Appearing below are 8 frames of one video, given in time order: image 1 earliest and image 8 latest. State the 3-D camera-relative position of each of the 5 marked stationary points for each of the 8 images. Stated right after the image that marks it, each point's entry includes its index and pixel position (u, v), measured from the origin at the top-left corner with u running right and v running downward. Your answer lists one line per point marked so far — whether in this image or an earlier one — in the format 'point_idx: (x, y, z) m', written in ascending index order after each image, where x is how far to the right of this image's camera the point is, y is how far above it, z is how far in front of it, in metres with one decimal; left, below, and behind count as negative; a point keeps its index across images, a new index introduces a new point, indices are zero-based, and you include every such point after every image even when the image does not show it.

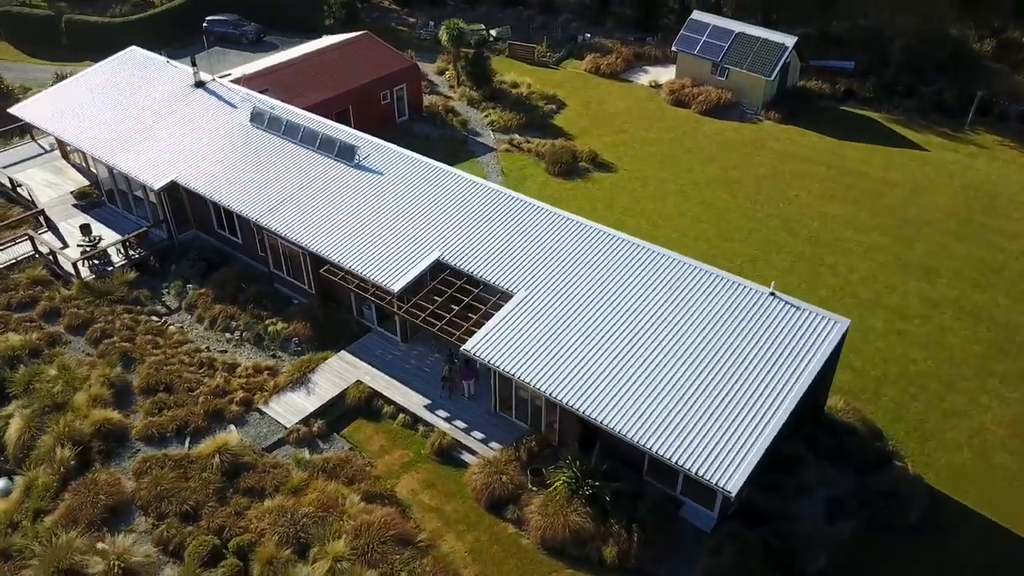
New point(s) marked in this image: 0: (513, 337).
0: (0.0, -1.2, +19.4) m
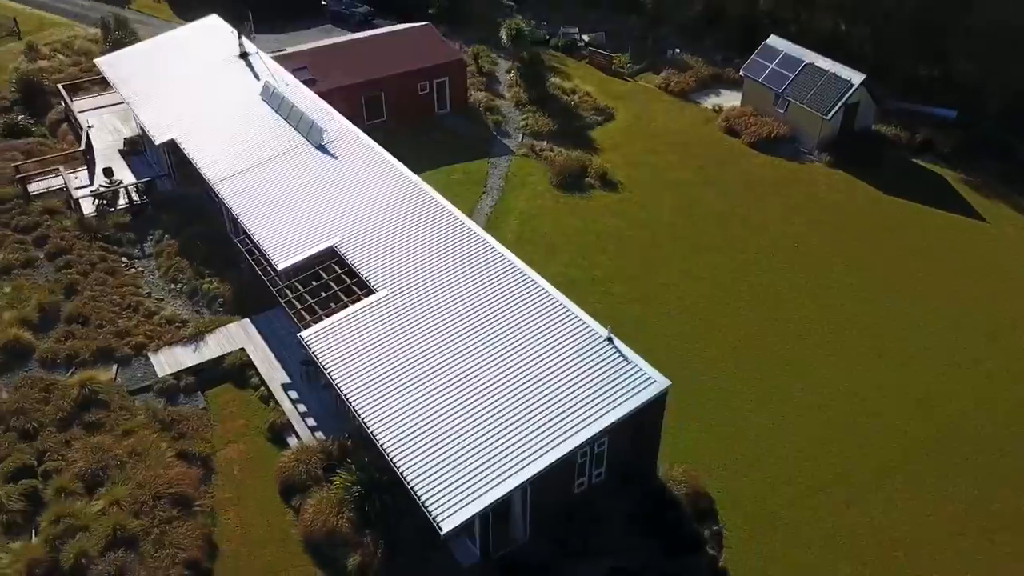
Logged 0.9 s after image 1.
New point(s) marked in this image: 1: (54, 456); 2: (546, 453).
0: (-4.0, -1.1, +19.6) m
1: (-10.8, -3.9, +19.2) m
2: (+0.6, -3.3, +16.2) m
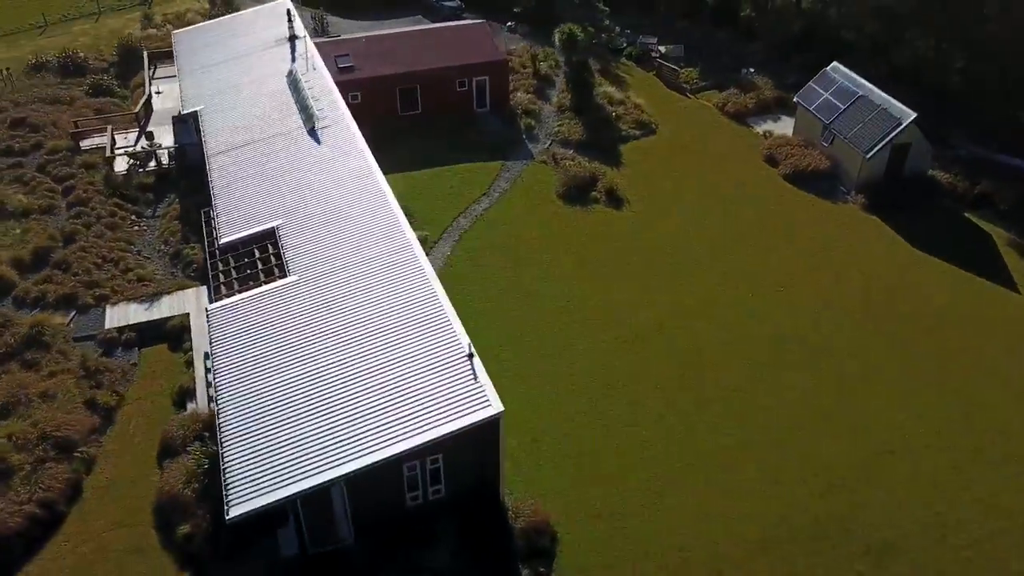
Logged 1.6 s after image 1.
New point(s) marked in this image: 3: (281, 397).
0: (-6.6, -0.6, +20.2) m
1: (-13.7, -2.4, +21.2) m
2: (-3.1, -3.4, +16.0) m
3: (-4.9, -2.3, +17.5) m
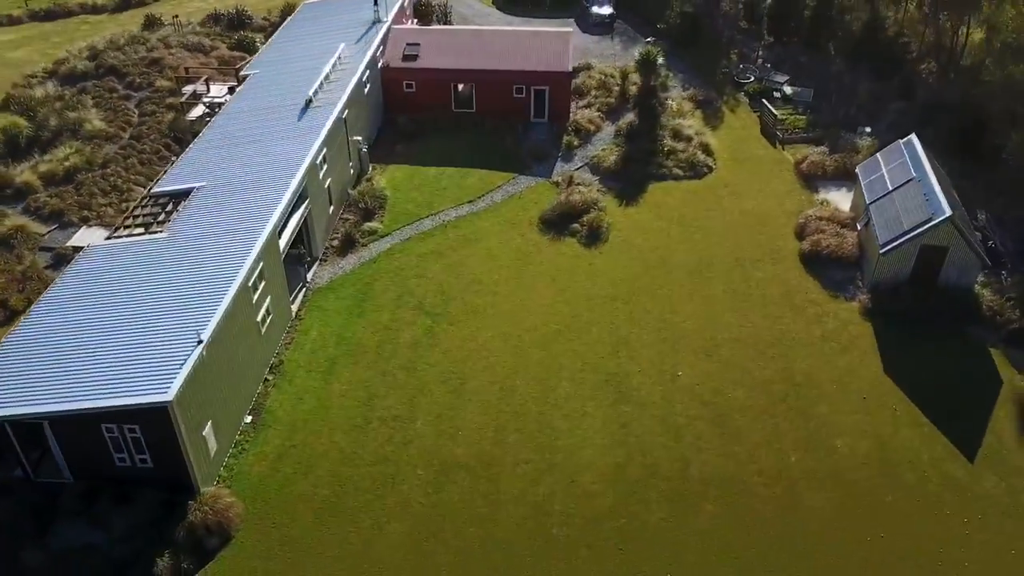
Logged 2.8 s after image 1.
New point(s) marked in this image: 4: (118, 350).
0: (-11.0, +0.9, +22.2) m
1: (-17.6, +0.8, +25.5) m
2: (-9.8, -2.5, +17.2) m
3: (-10.8, -1.1, +19.2) m
4: (-8.7, -1.4, +18.2) m
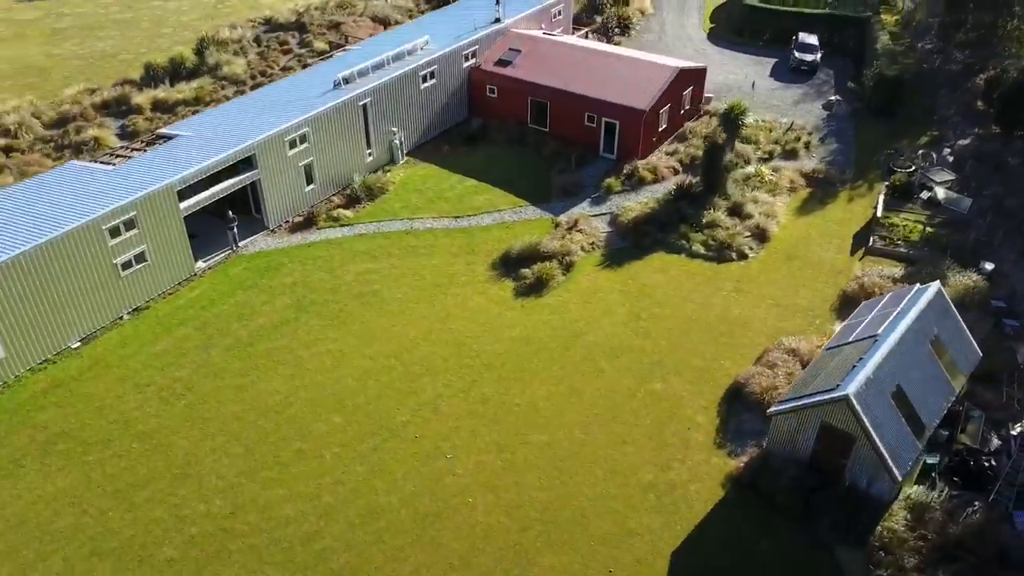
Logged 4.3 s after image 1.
0: (-14.0, +3.6, +25.6) m
1: (-18.4, +5.2, +31.3) m
2: (-16.0, +0.4, +20.8) m
3: (-15.6, +1.8, +23.0) m
4: (-14.3, +1.0, +21.3) m
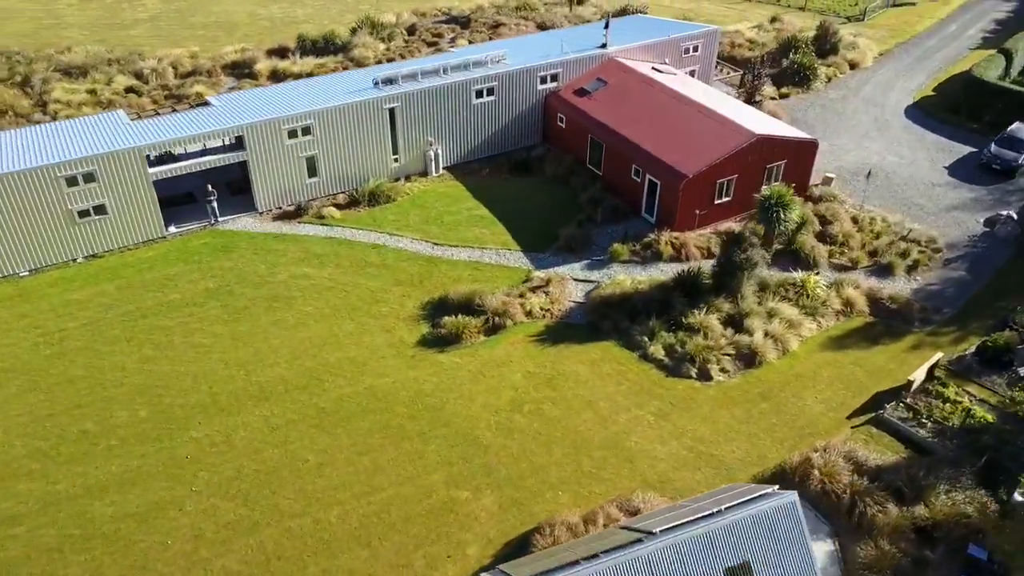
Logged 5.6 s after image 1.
0: (-14.3, +5.8, +28.1) m
1: (-15.8, +8.2, +34.9) m
2: (-18.5, +3.4, +24.4) m
3: (-17.1, +4.6, +26.2) m
4: (-16.7, +3.6, +24.2) m
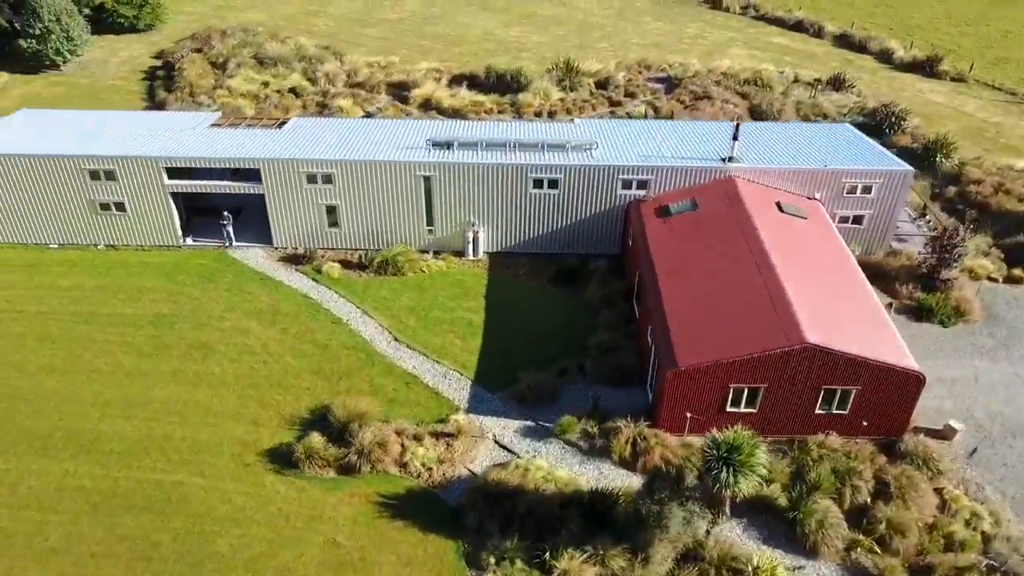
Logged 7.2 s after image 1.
0: (-11.6, +6.1, +29.2) m
1: (-9.4, +8.3, +35.9) m
2: (-17.6, +5.4, +27.8) m
3: (-15.2, +5.9, +28.8) m
4: (-16.0, +5.0, +26.9) m
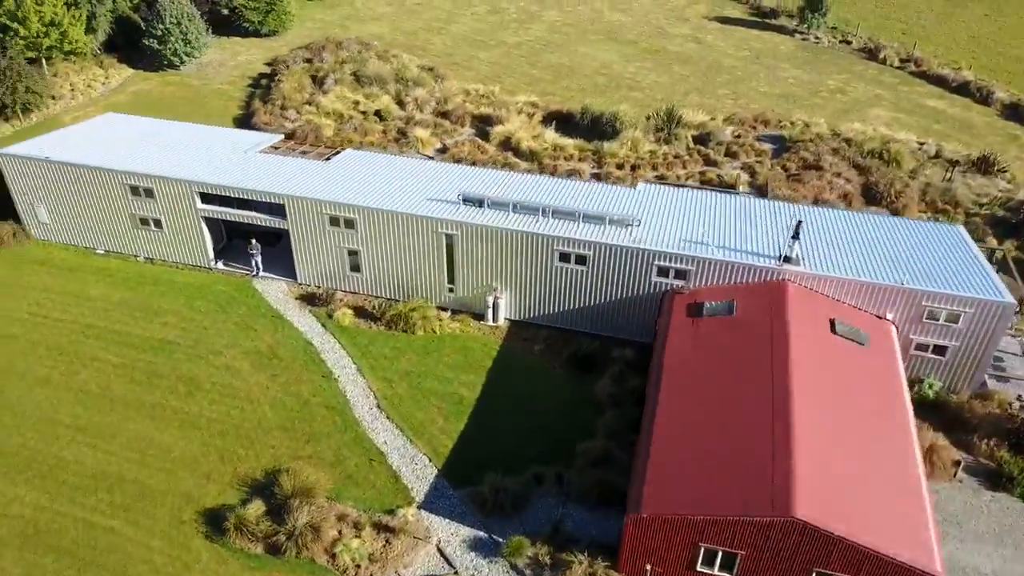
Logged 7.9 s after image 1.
0: (-9.5, +5.4, +29.3) m
1: (-5.7, +7.2, +35.3) m
2: (-15.6, +5.5, +29.0) m
3: (-13.0, +5.7, +29.5) m
4: (-14.3, +5.0, +27.8) m
